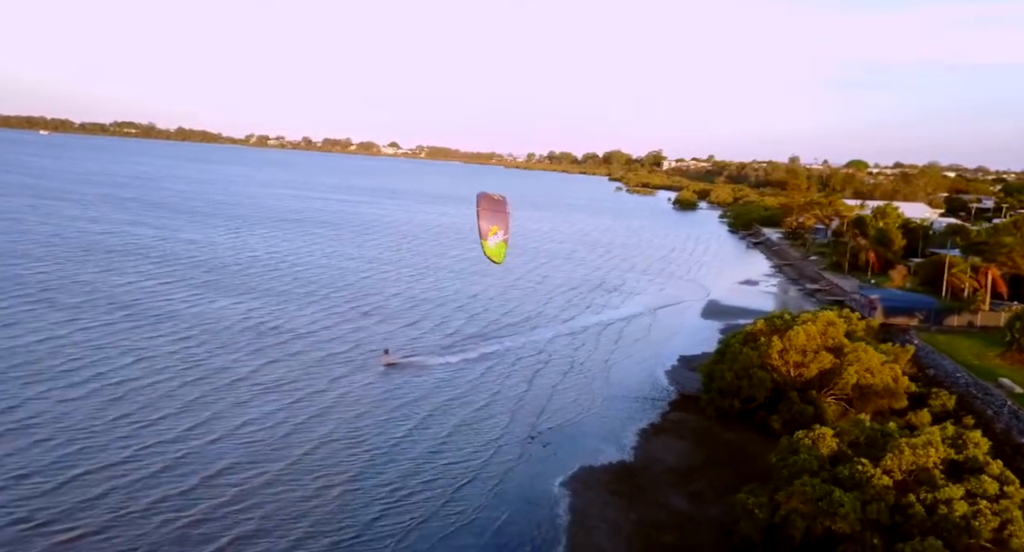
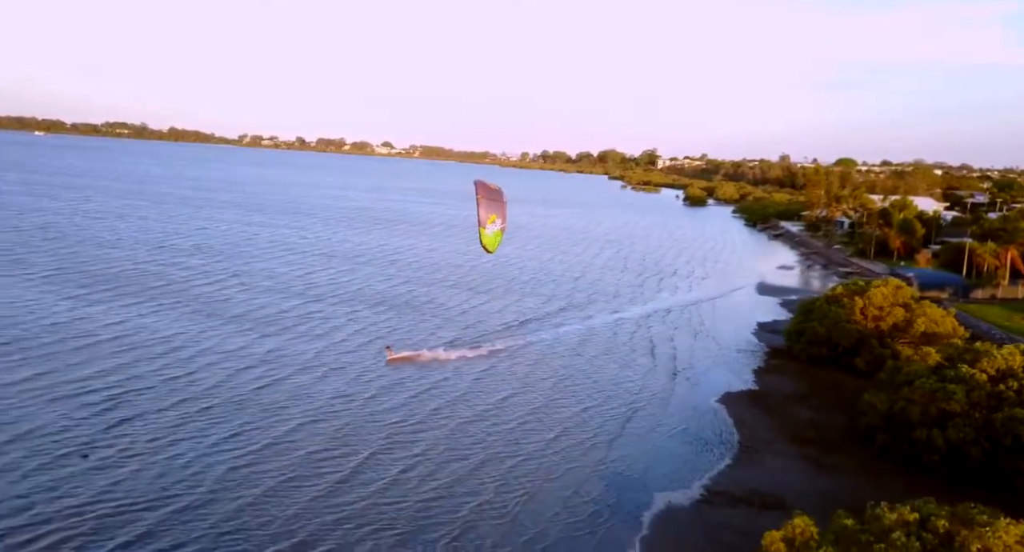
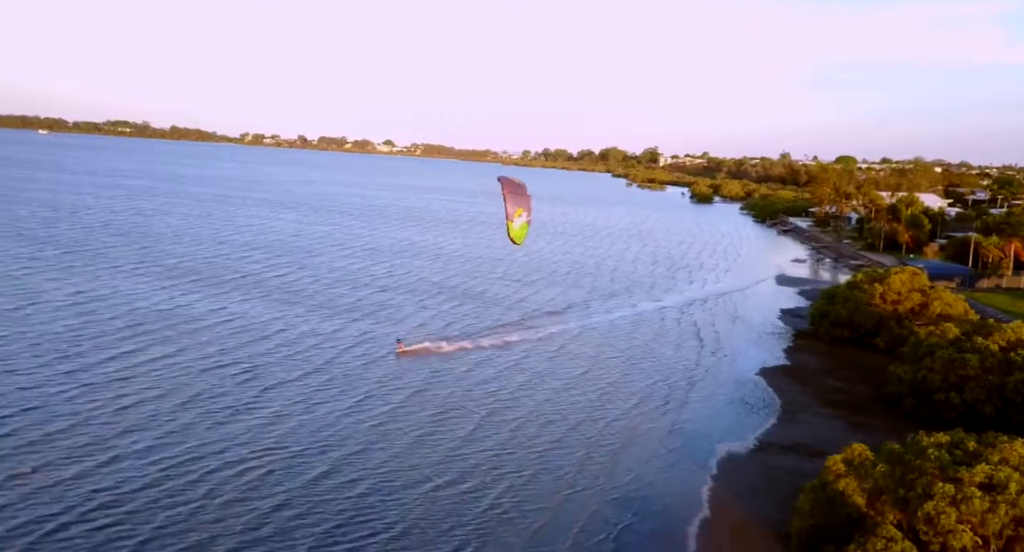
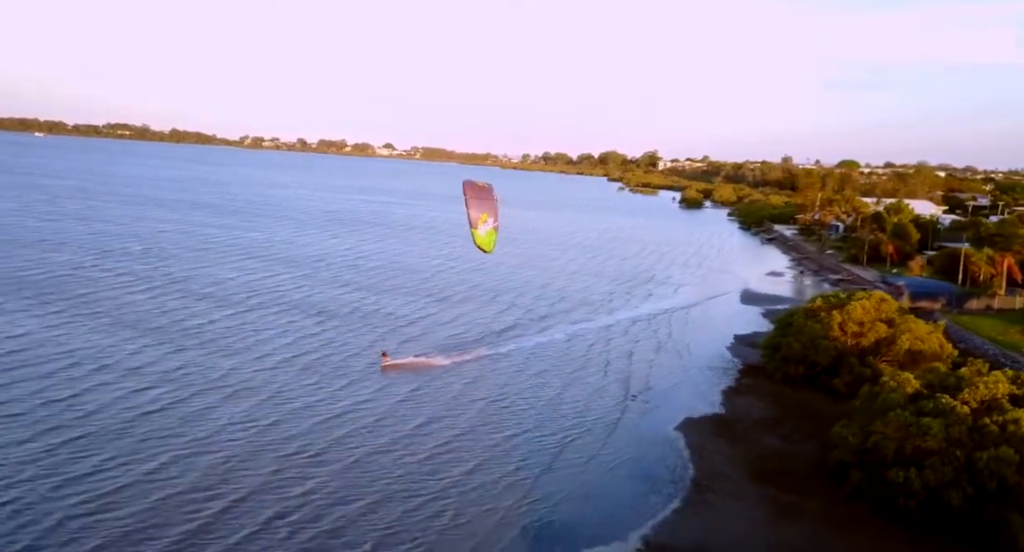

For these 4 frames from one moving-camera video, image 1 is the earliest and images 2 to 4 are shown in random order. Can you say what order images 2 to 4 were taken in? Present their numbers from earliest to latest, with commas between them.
4, 2, 3
